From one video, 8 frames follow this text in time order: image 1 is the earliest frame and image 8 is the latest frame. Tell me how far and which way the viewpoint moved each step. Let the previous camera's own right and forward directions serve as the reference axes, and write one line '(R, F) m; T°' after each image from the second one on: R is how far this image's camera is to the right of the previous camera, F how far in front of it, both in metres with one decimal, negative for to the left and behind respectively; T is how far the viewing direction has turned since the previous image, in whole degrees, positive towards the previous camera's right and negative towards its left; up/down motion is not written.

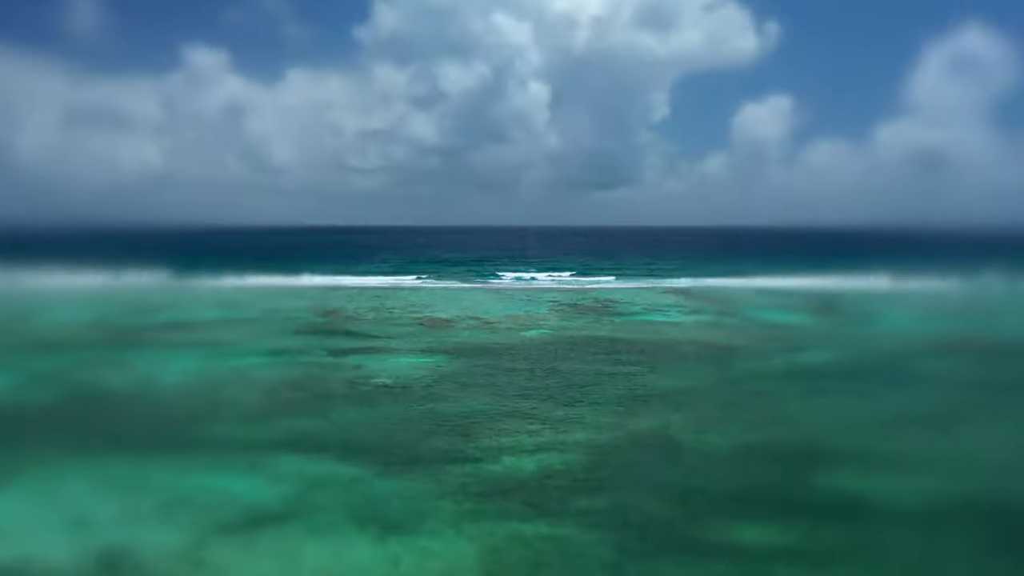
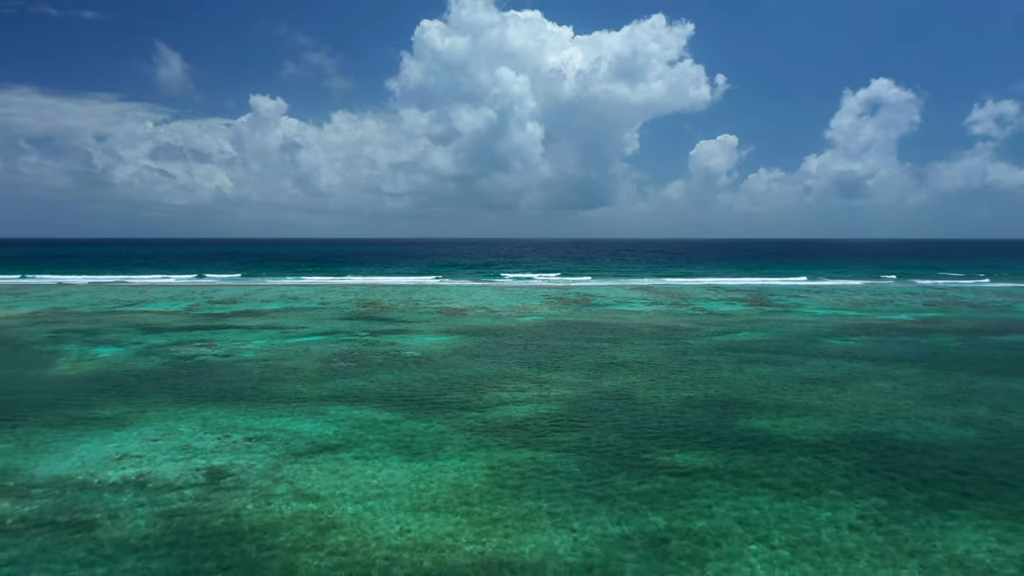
(-0.4, -4.1) m; +2°
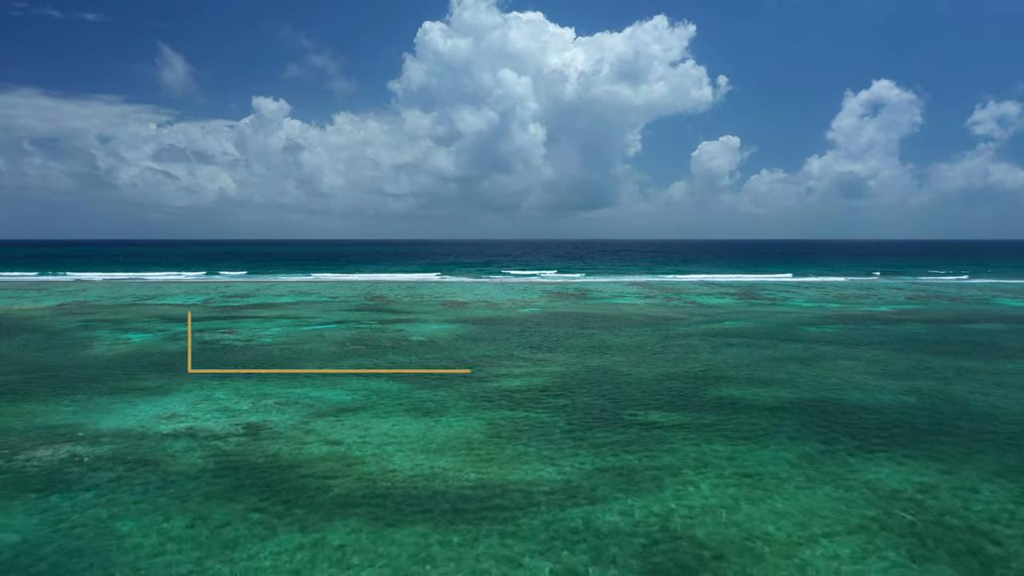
(+0.2, -2.6) m; 0°
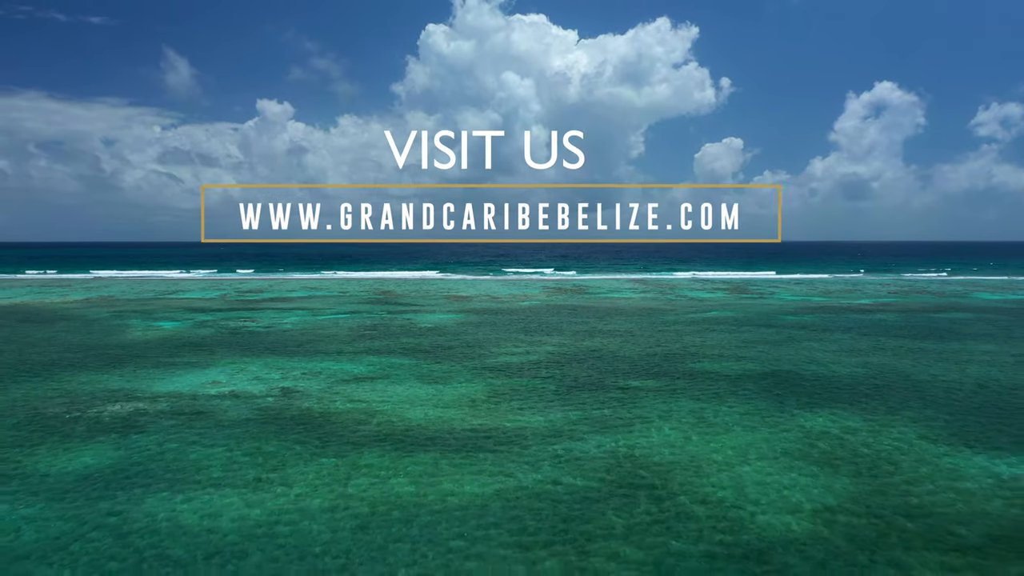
(+0.2, -2.9) m; 0°
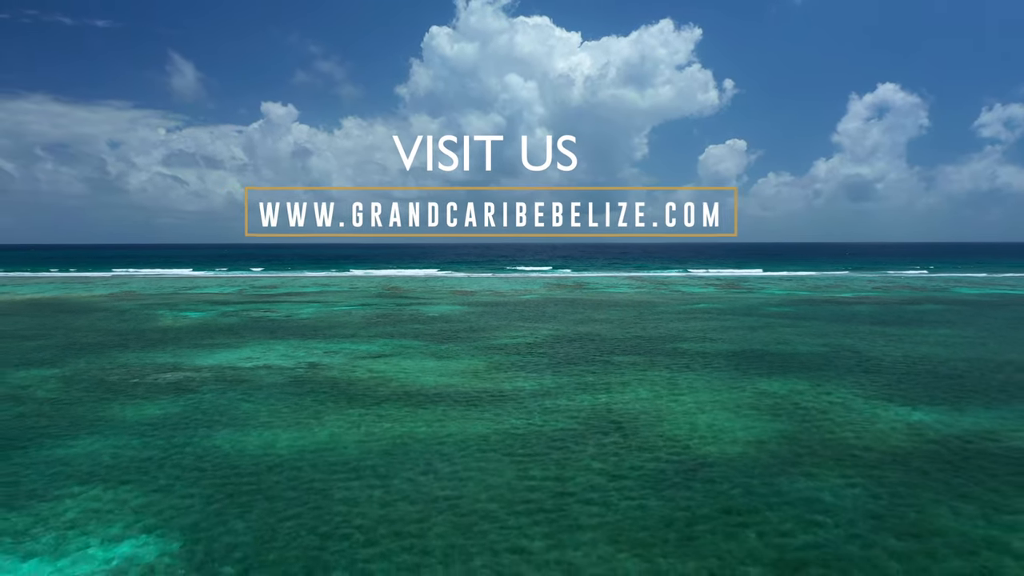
(+0.2, -2.9) m; 0°
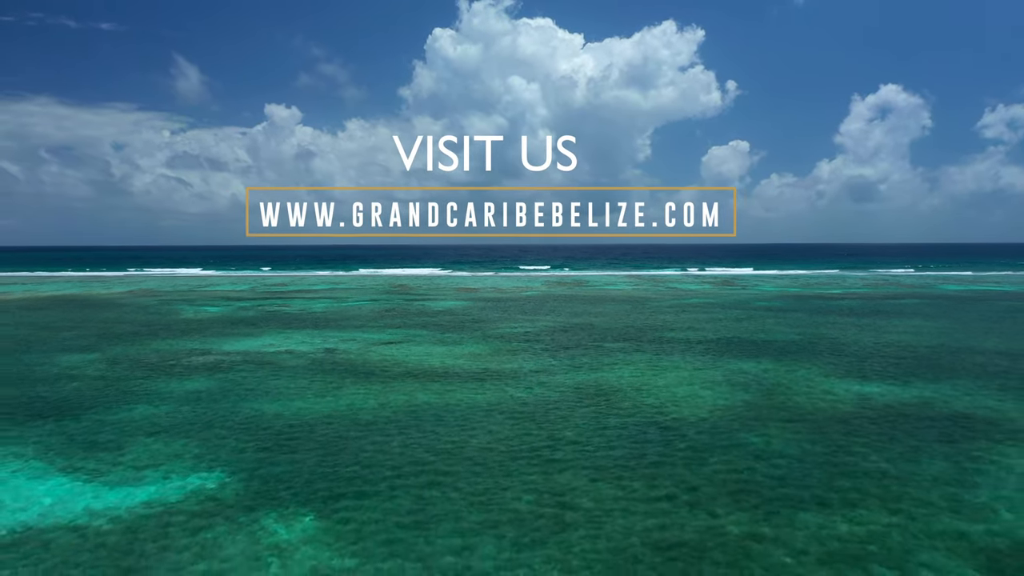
(+0.1, -2.2) m; 0°
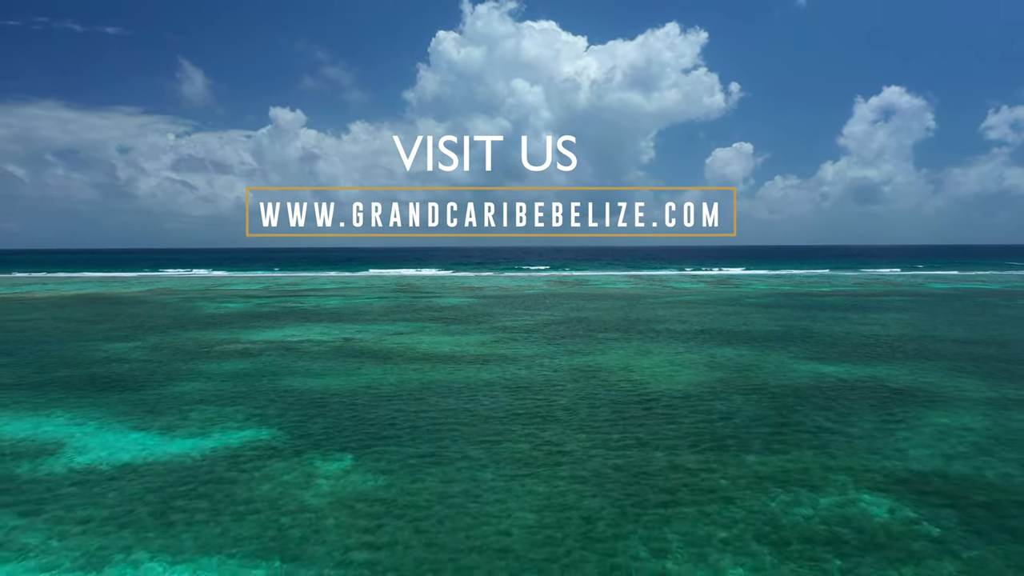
(+0.1, -2.4) m; 0°
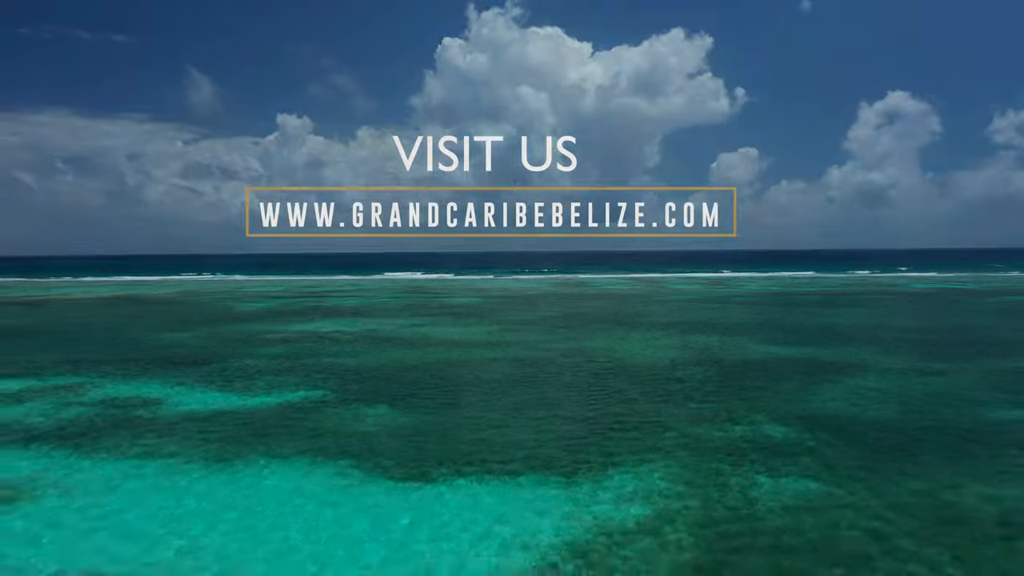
(+0.2, -3.8) m; 0°
